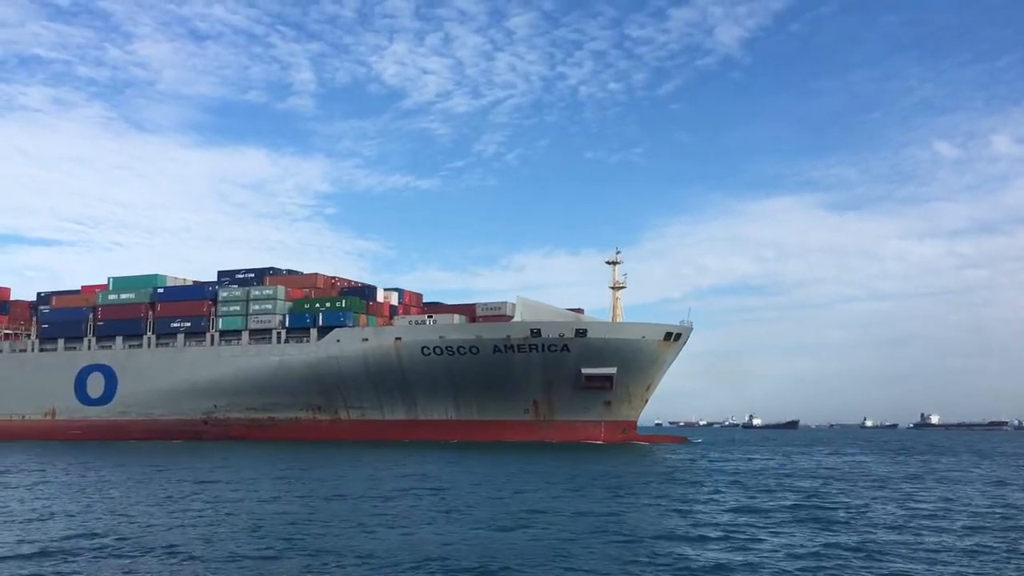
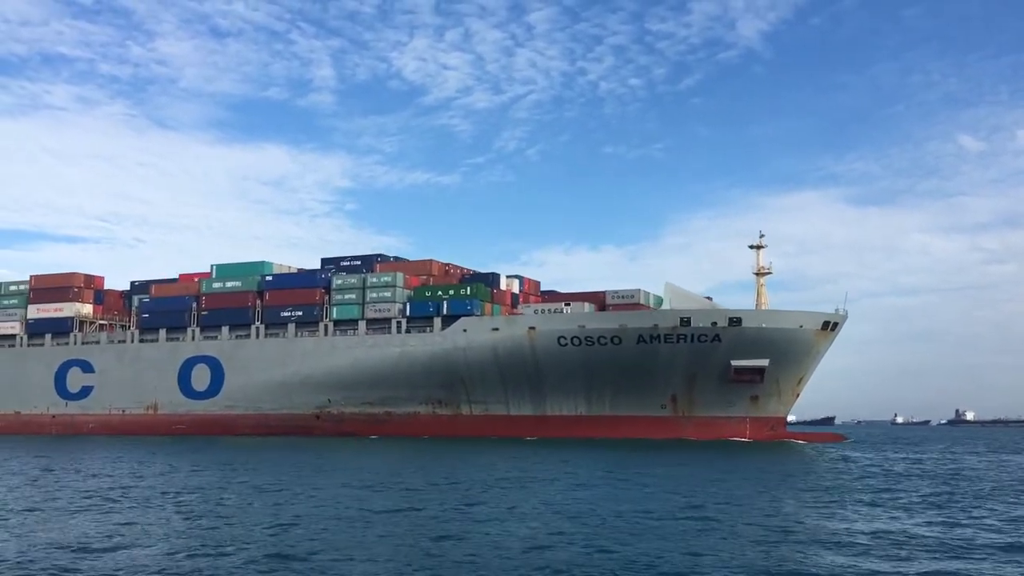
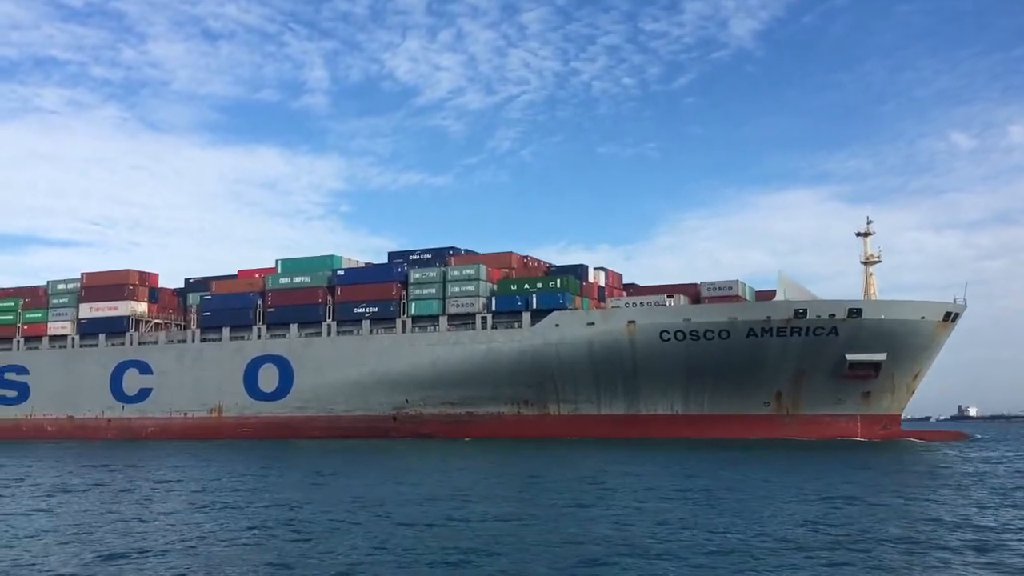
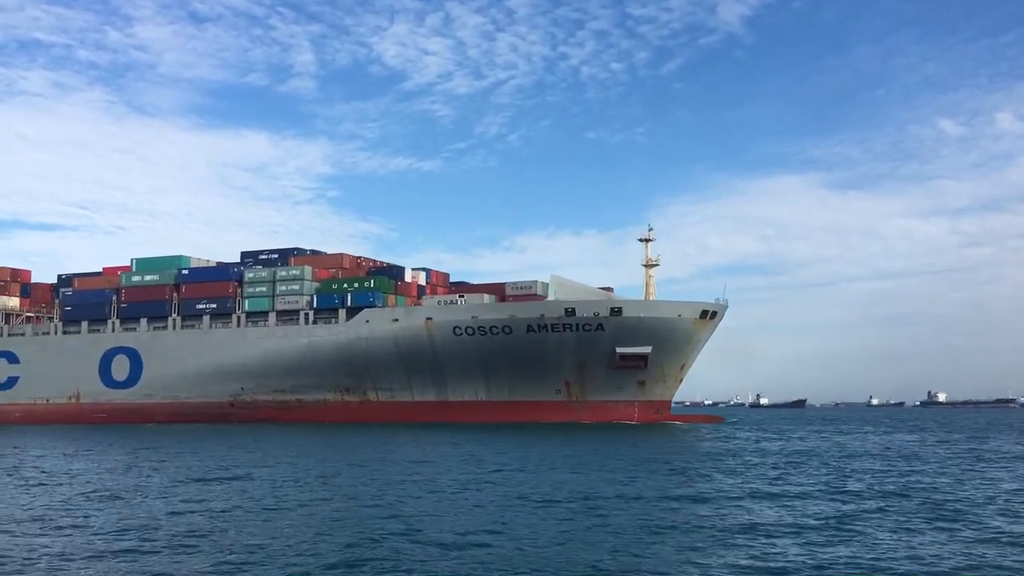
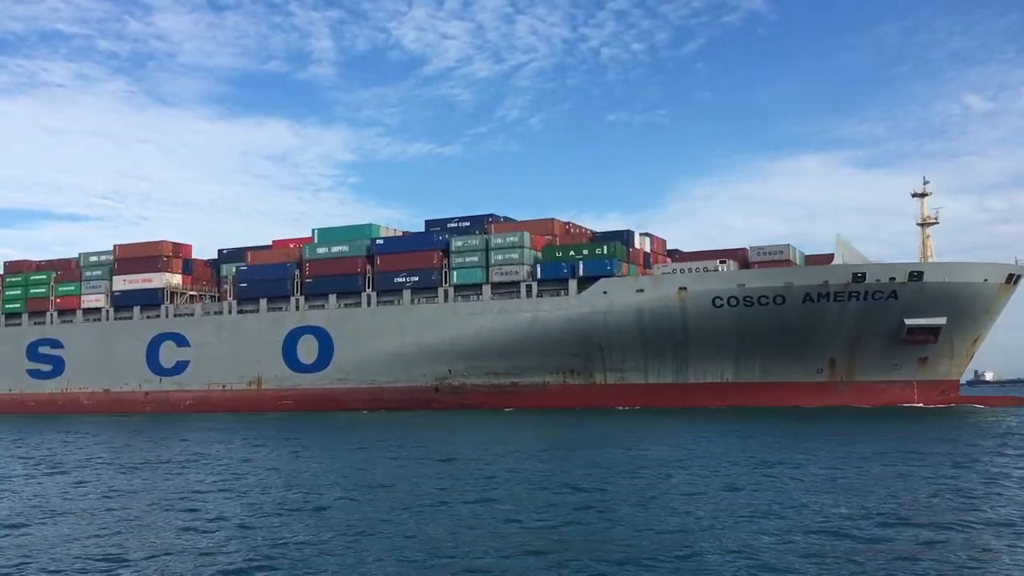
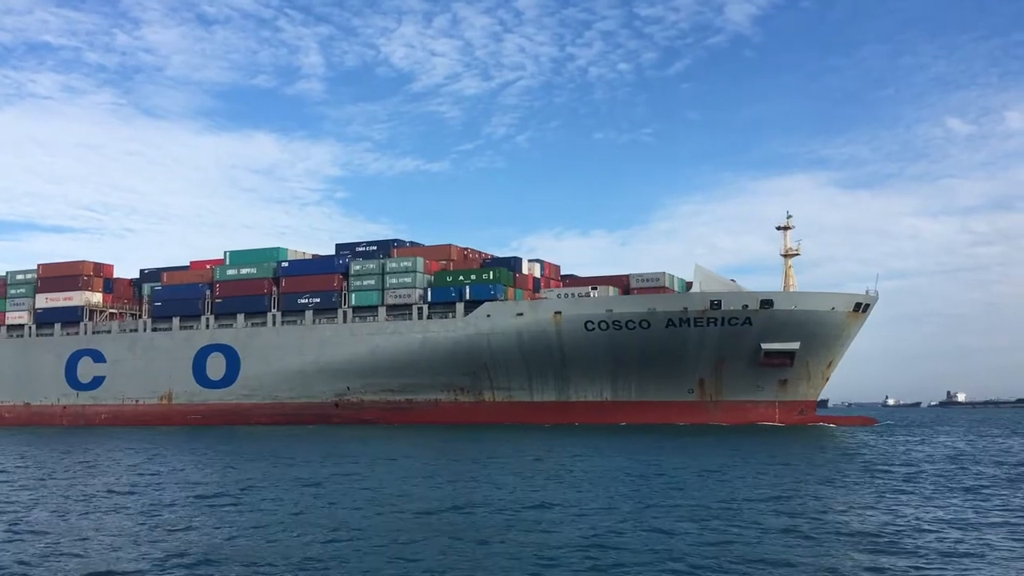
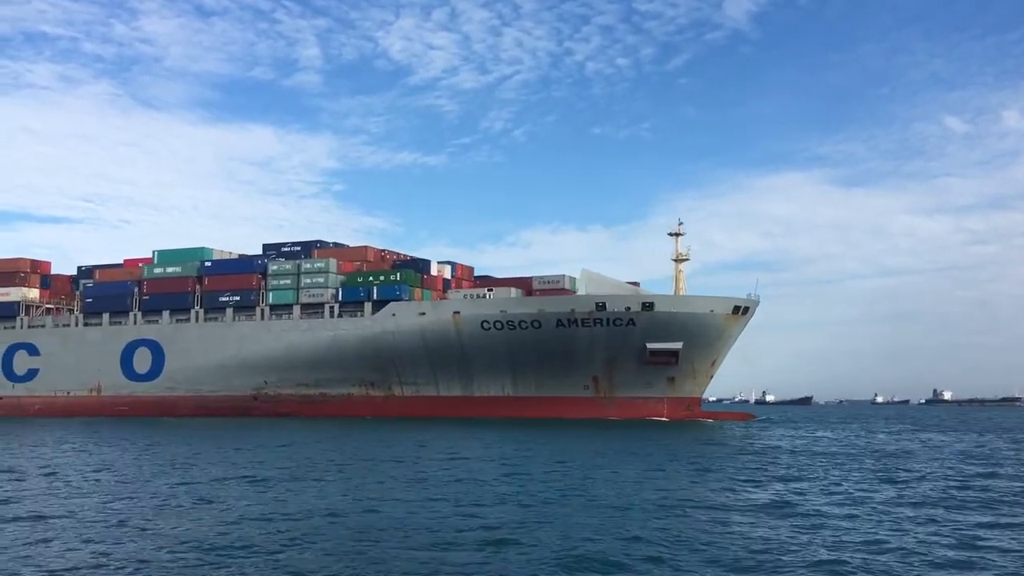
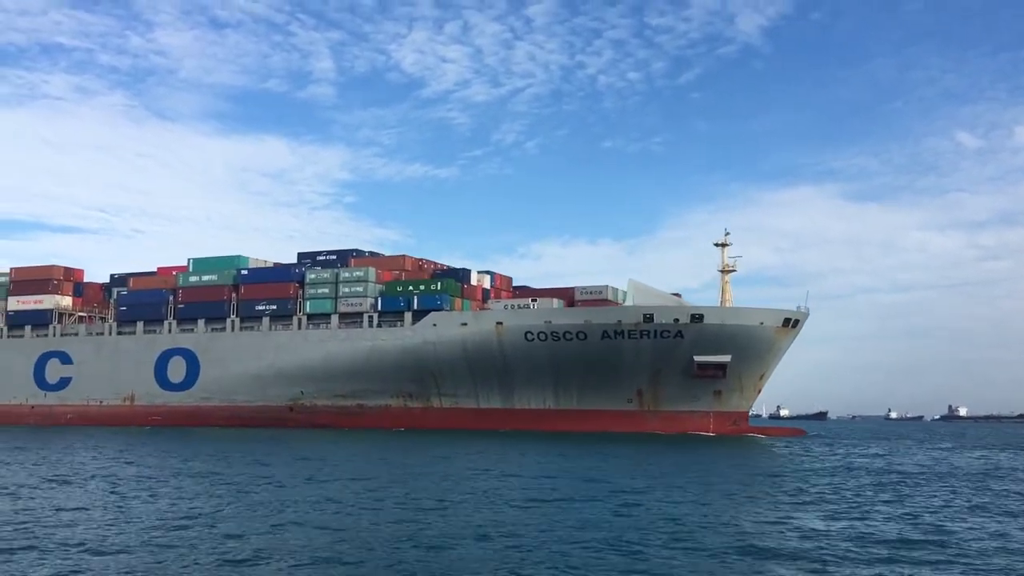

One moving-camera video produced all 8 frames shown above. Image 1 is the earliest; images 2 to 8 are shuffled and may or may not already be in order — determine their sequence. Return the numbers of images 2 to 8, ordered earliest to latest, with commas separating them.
4, 7, 8, 2, 6, 3, 5
